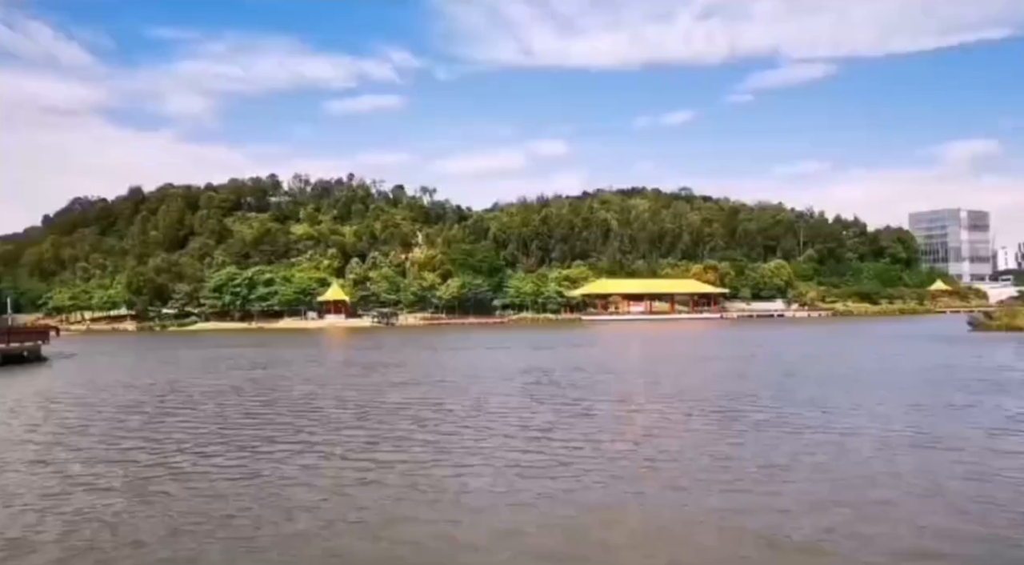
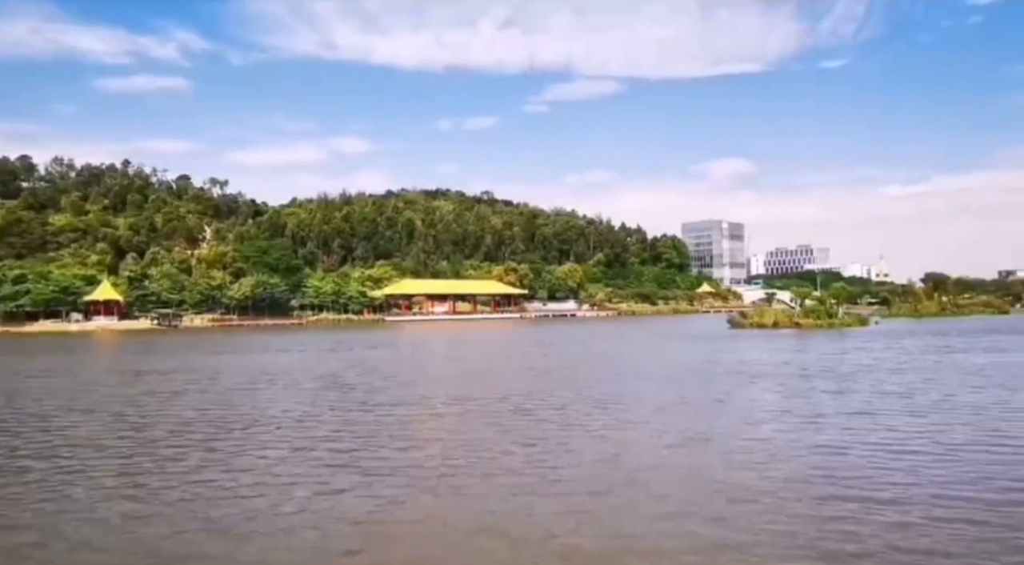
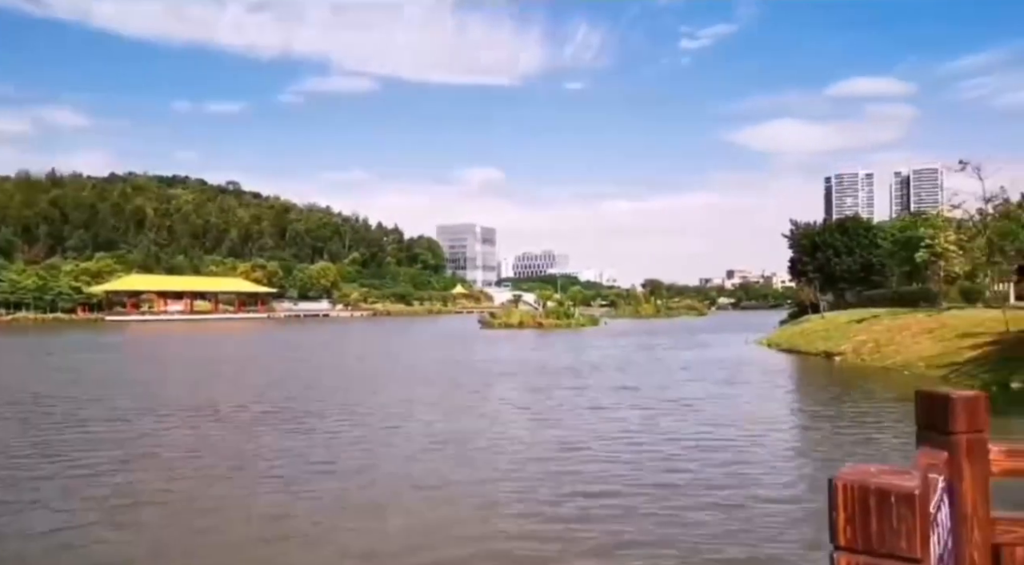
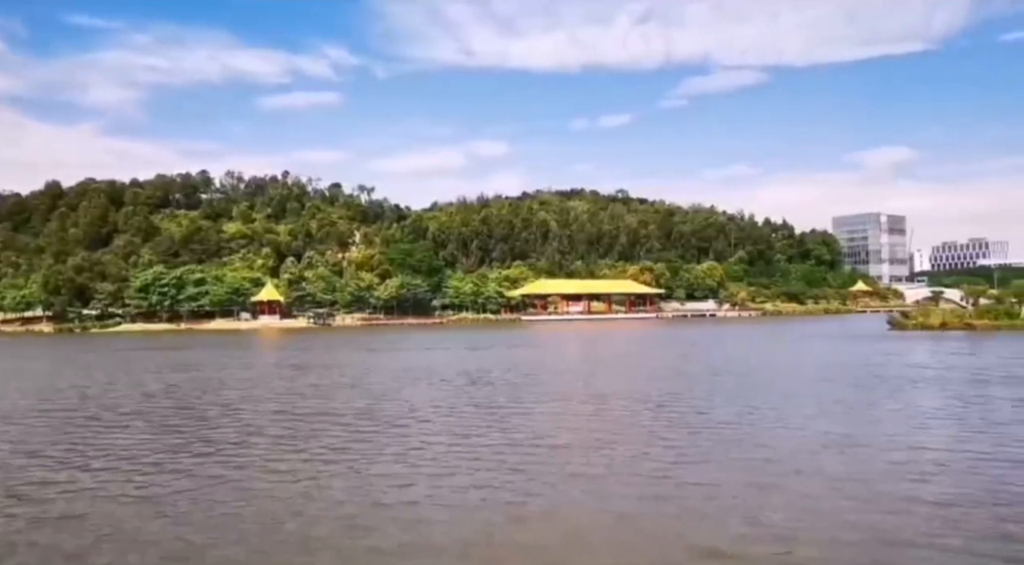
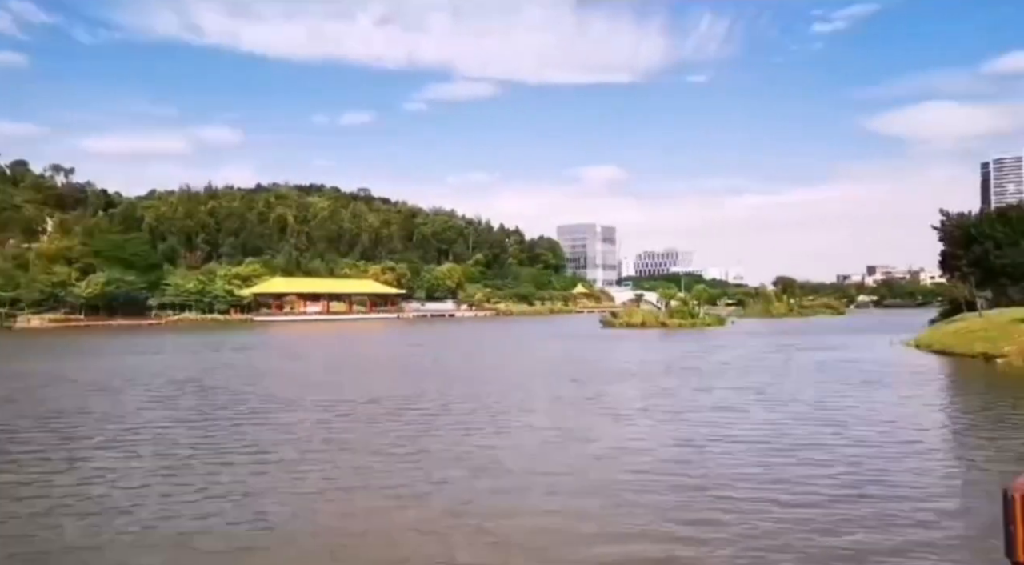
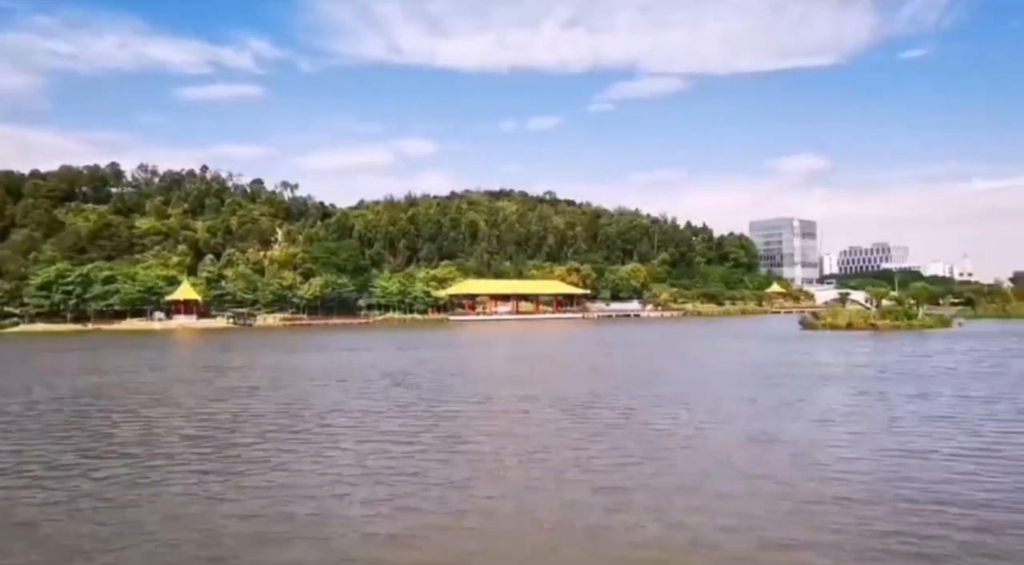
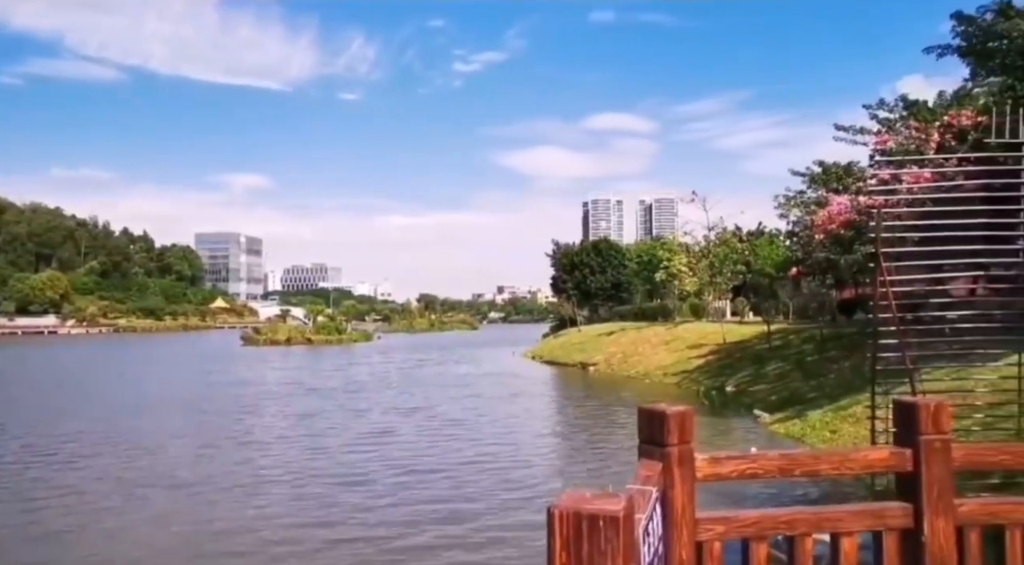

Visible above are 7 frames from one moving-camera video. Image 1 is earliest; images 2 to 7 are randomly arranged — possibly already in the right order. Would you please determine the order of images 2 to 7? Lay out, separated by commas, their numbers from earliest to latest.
4, 6, 2, 5, 3, 7
